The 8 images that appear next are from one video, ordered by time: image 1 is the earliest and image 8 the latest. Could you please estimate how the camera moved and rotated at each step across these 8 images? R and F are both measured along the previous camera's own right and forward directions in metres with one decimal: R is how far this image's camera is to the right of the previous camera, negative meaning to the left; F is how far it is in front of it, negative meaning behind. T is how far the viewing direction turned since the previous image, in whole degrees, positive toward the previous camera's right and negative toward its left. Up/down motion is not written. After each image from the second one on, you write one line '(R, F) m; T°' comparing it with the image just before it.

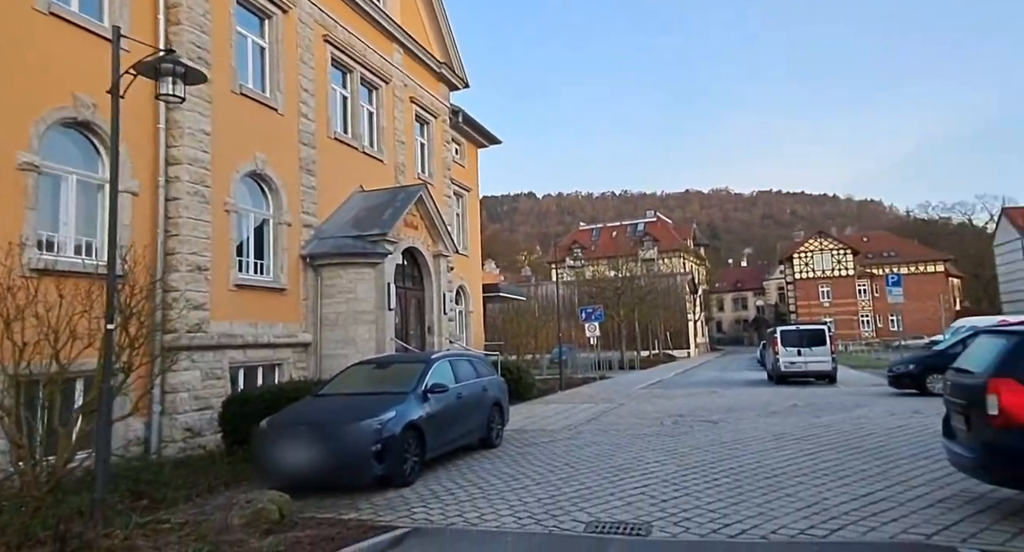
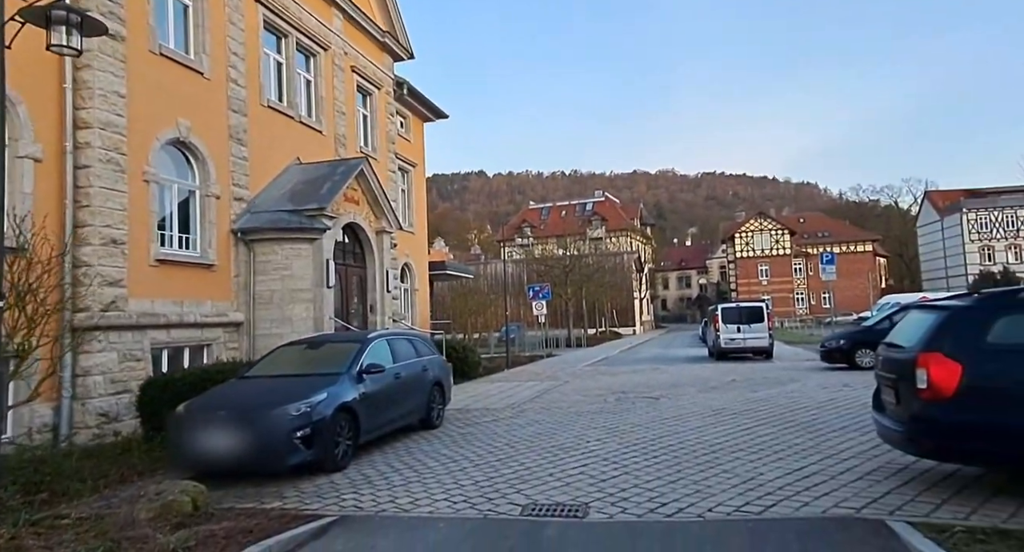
(+0.1, +0.4) m; +4°
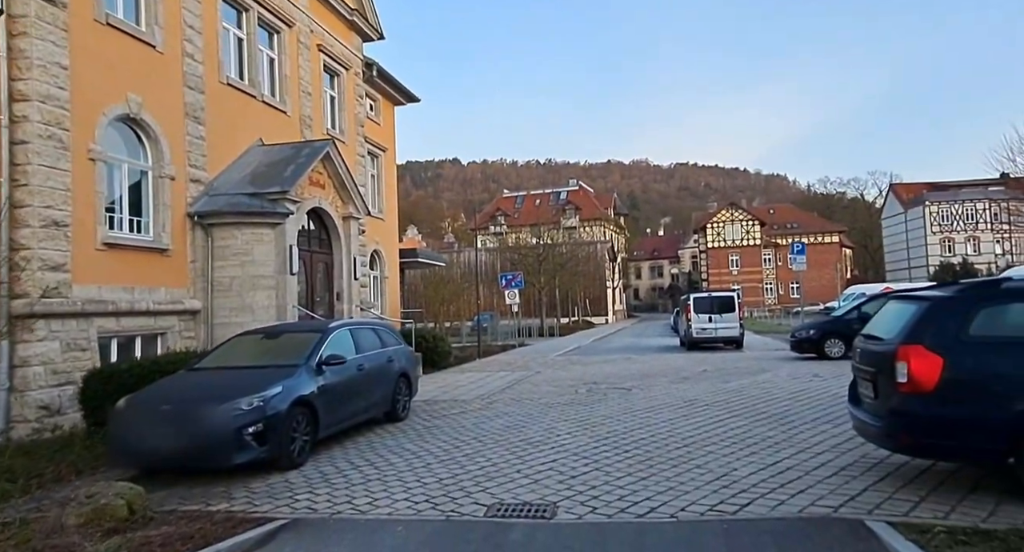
(+0.1, +0.4) m; +2°
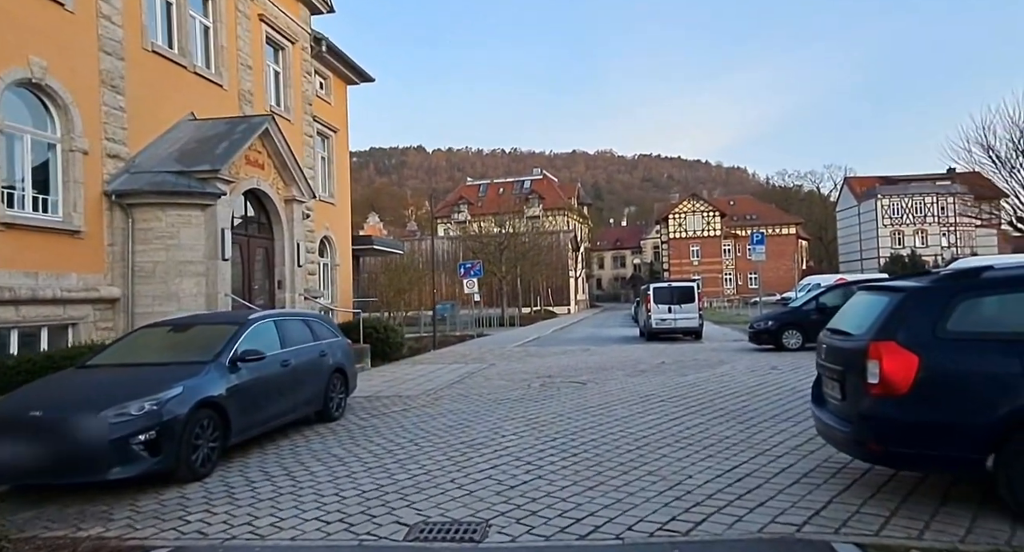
(+0.3, +0.8) m; +3°
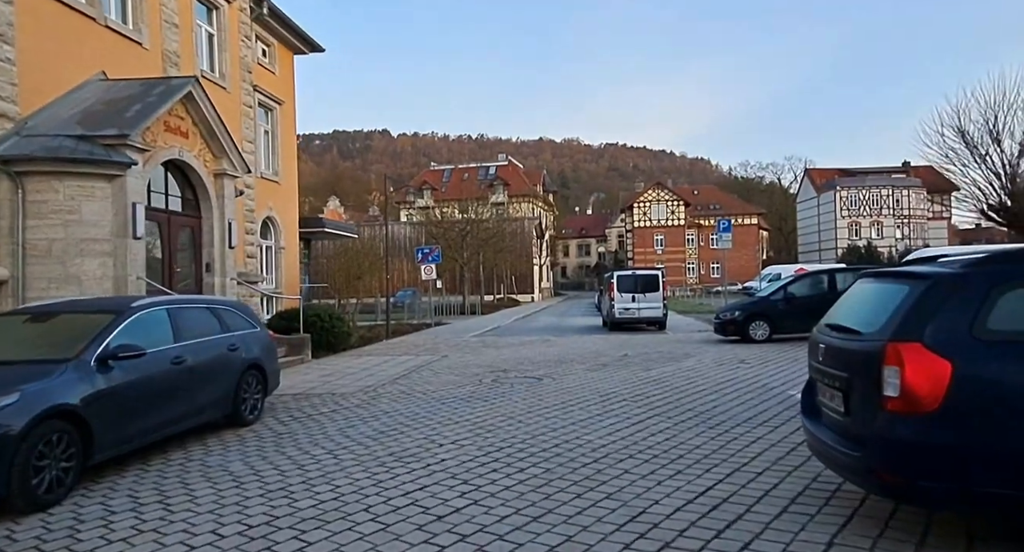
(+0.2, +1.2) m; +3°
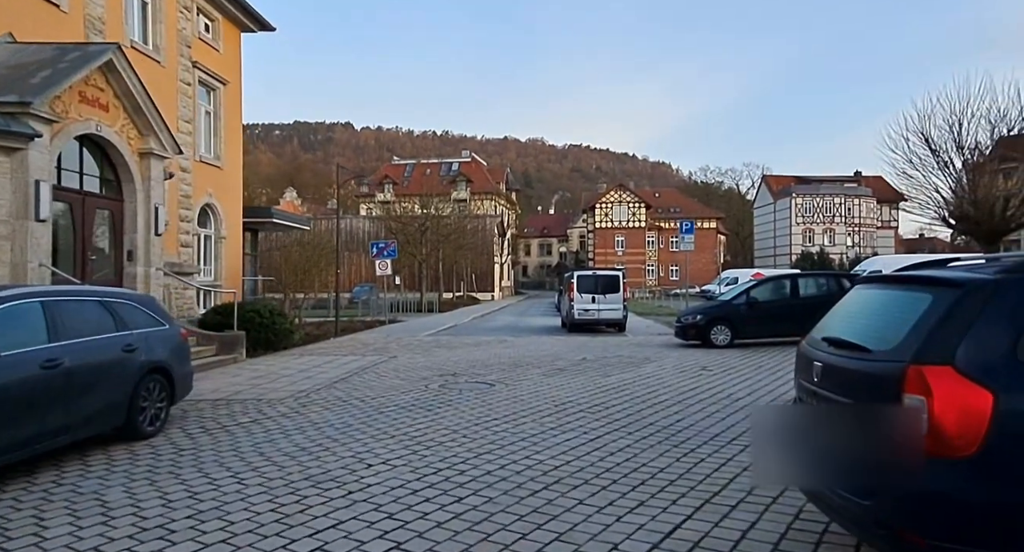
(+0.2, +1.0) m; +3°
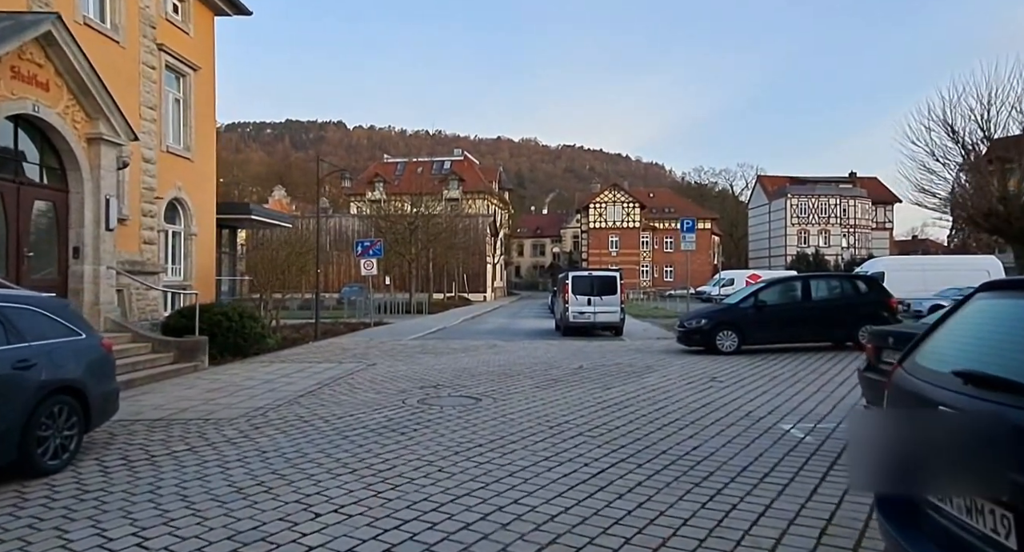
(0.0, +1.3) m; +1°
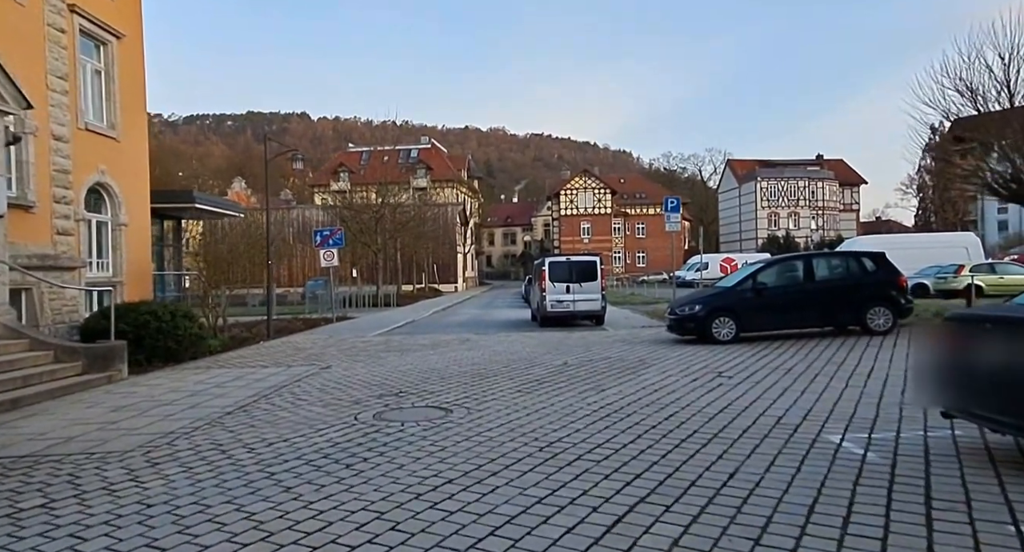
(0.0, +1.9) m; +2°
